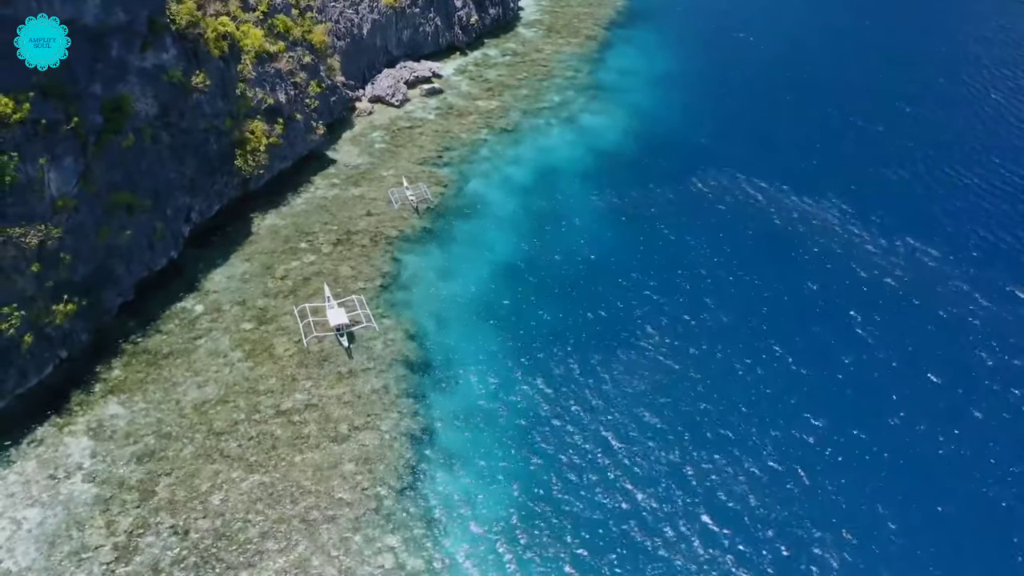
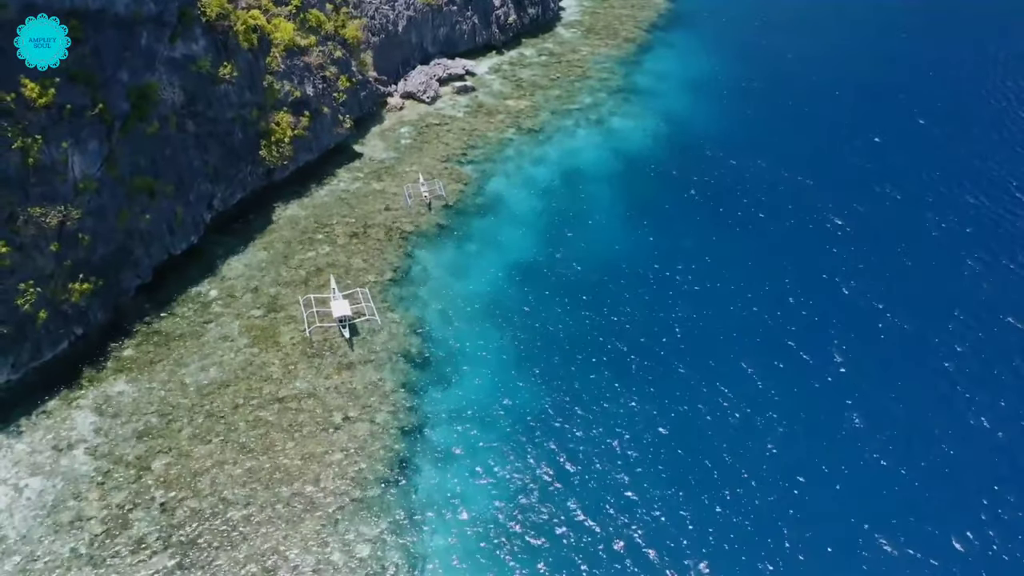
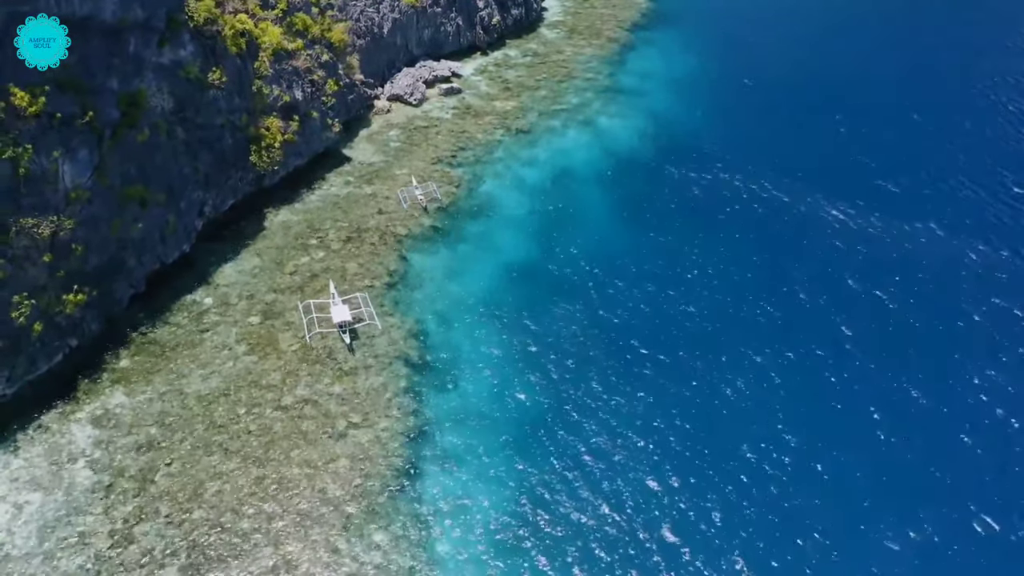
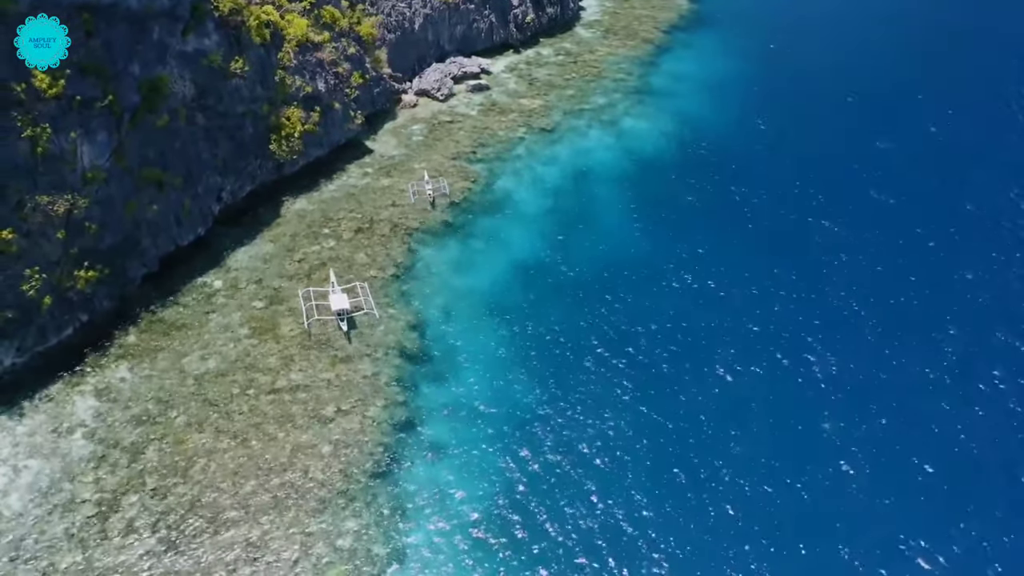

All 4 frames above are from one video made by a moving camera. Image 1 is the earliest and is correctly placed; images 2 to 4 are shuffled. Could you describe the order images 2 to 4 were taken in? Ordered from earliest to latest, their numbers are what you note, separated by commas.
3, 2, 4
